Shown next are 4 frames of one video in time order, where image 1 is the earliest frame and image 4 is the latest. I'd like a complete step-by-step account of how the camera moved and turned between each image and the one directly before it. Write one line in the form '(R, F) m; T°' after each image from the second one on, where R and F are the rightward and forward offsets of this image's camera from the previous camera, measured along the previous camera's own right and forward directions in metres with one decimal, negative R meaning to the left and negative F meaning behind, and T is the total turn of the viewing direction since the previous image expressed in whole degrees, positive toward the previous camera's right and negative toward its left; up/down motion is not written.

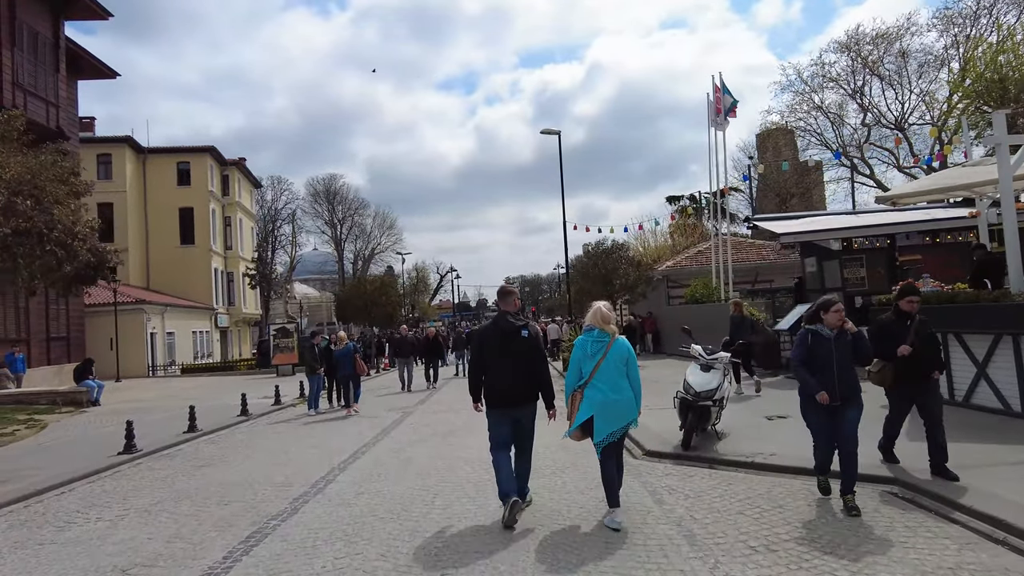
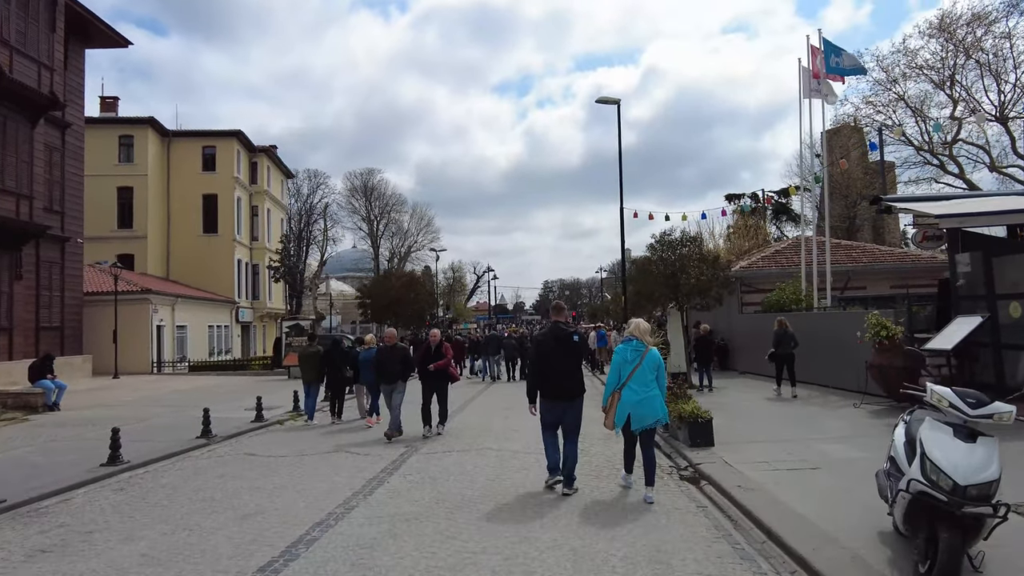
(-0.2, +4.2) m; -3°
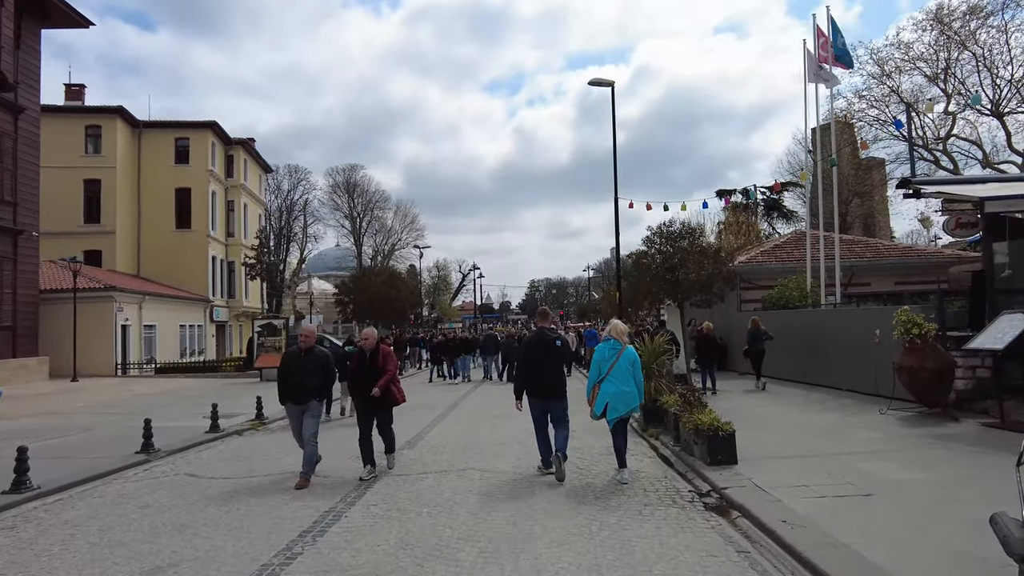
(0.0, +1.5) m; +1°
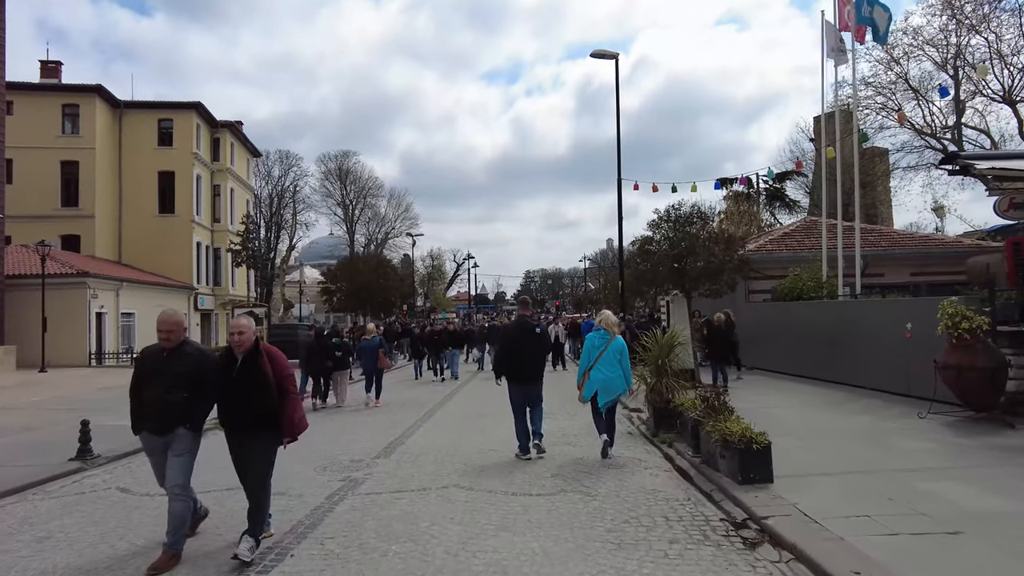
(0.0, +1.4) m; 0°
